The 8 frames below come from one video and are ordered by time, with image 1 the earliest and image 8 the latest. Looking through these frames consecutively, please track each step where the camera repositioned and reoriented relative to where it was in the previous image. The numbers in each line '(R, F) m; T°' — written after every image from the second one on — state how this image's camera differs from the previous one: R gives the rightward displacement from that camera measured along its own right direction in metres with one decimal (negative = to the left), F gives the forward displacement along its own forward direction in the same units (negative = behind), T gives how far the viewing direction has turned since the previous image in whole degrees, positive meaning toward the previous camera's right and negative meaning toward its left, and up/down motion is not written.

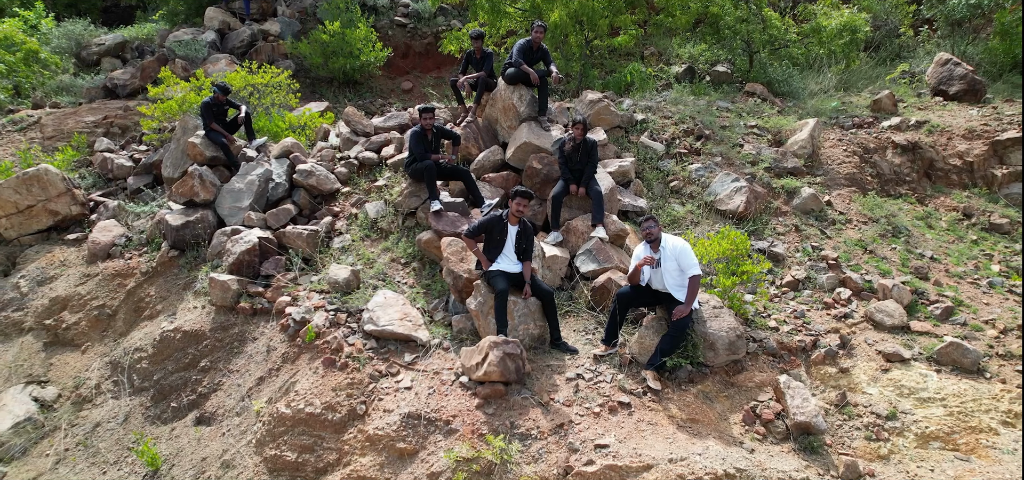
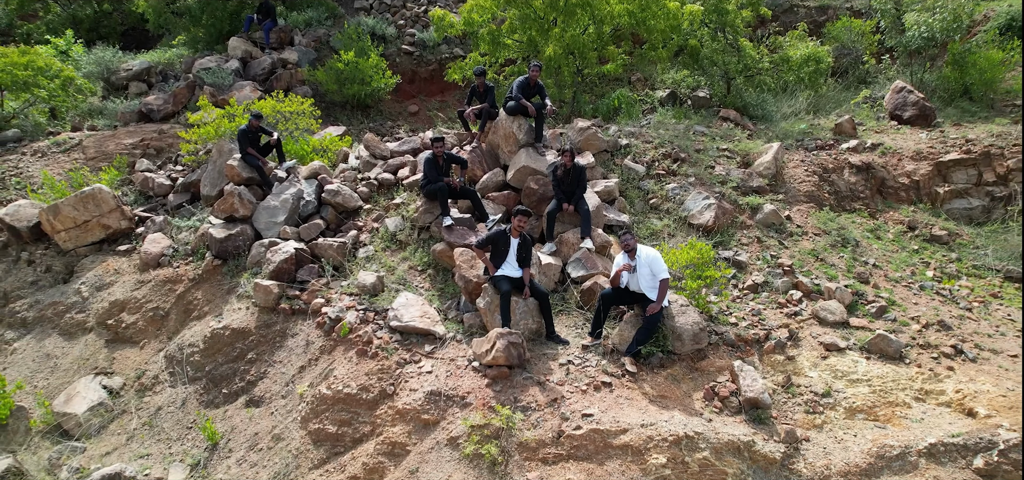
(0.0, -0.7) m; 0°
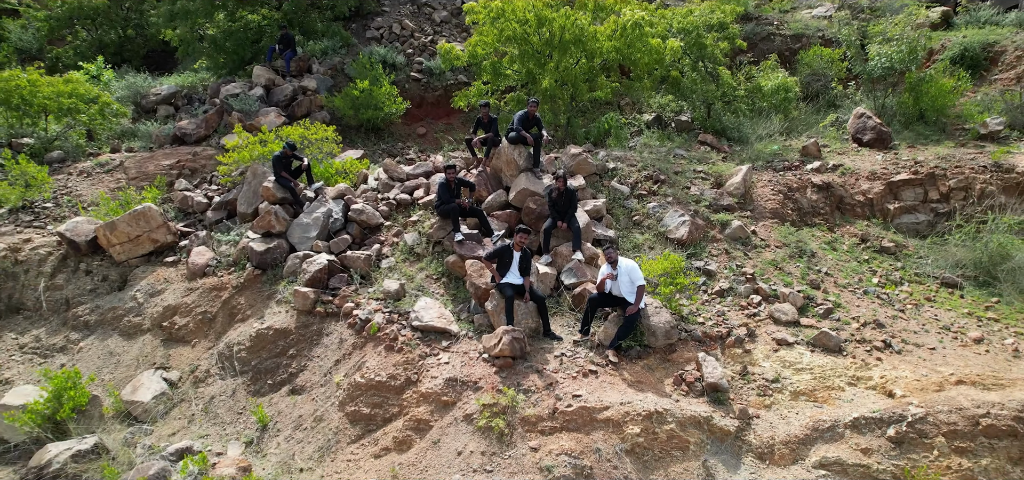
(0.0, -0.8) m; 0°
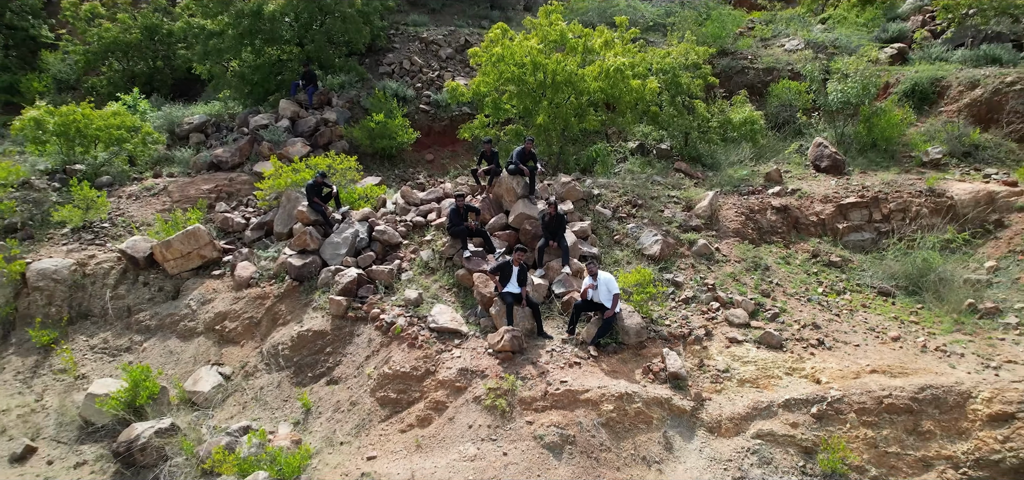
(0.0, -1.1) m; 0°
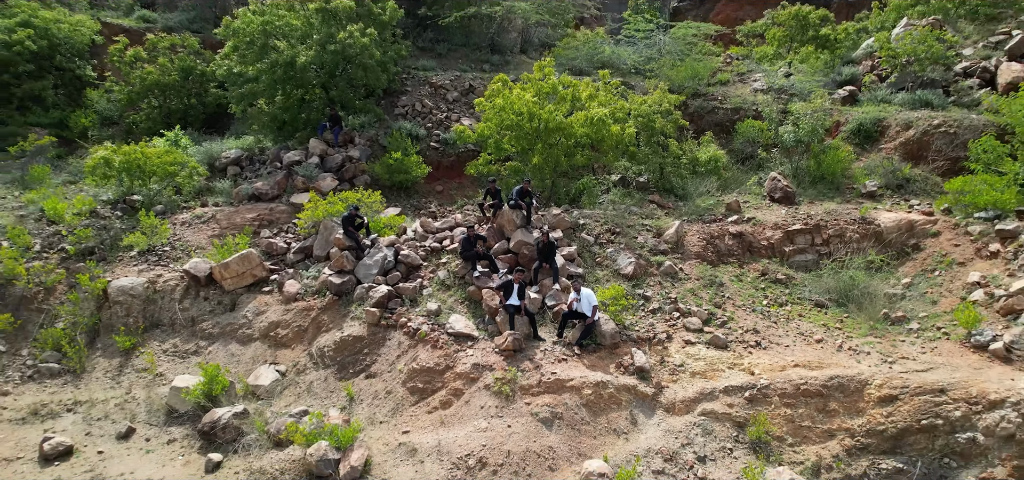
(-0.1, -1.6) m; 0°
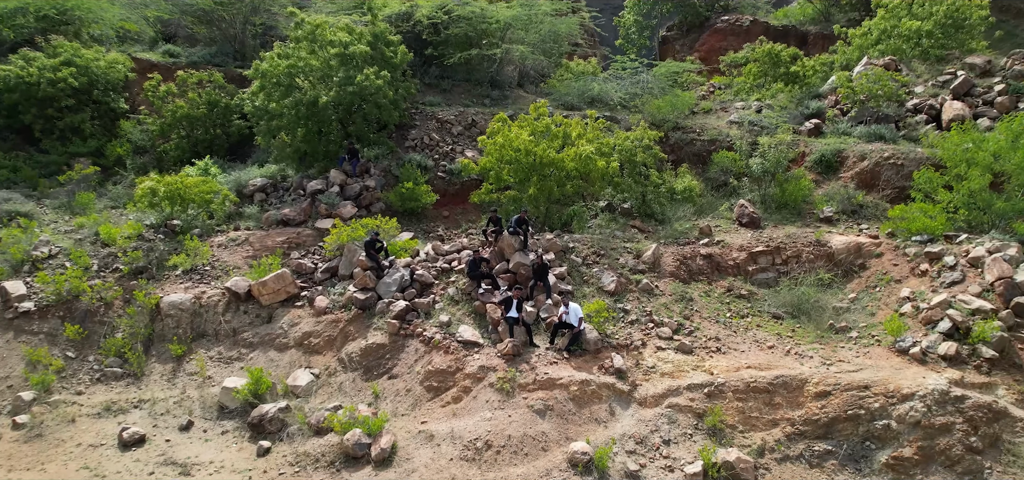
(0.0, -1.5) m; 0°
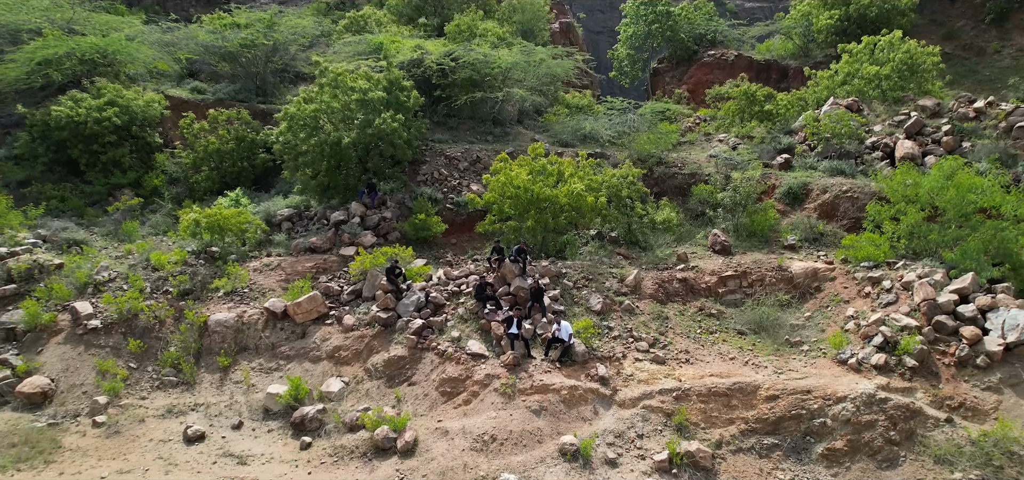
(0.0, -1.7) m; 0°
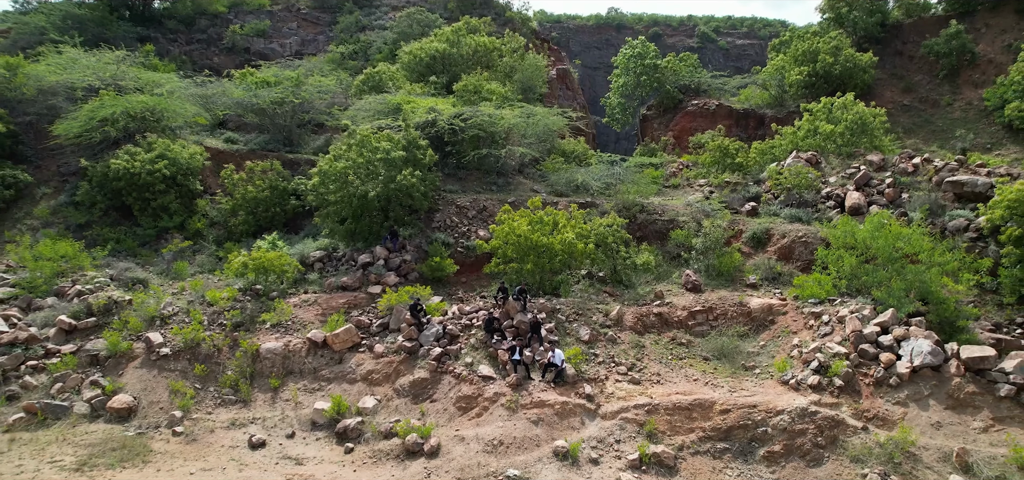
(-0.1, -2.5) m; 0°
